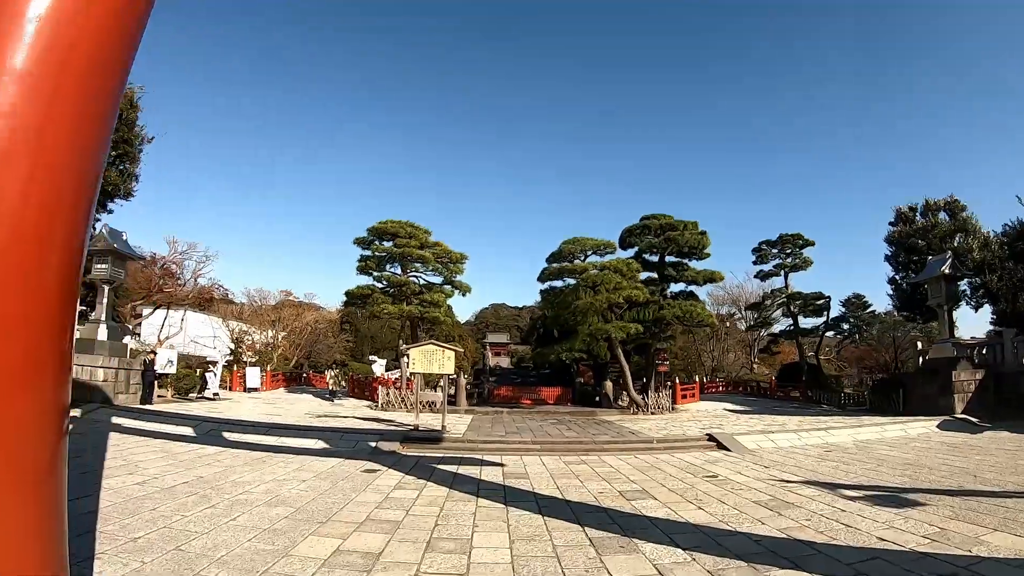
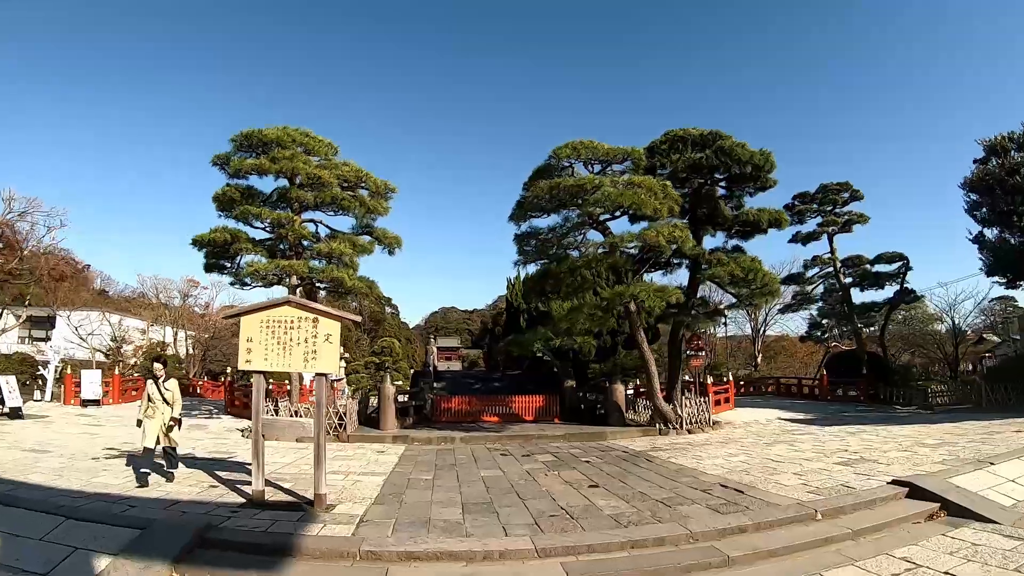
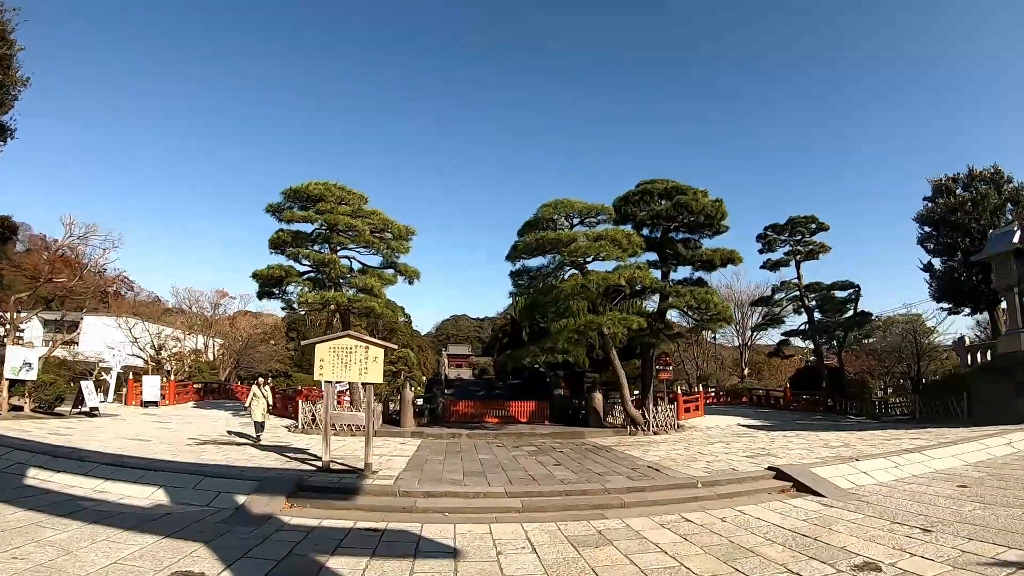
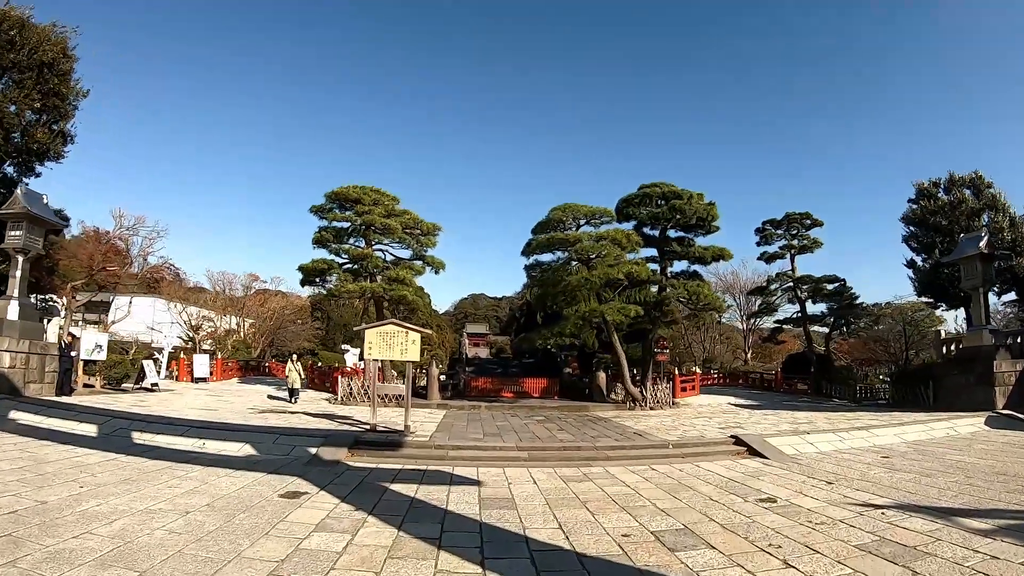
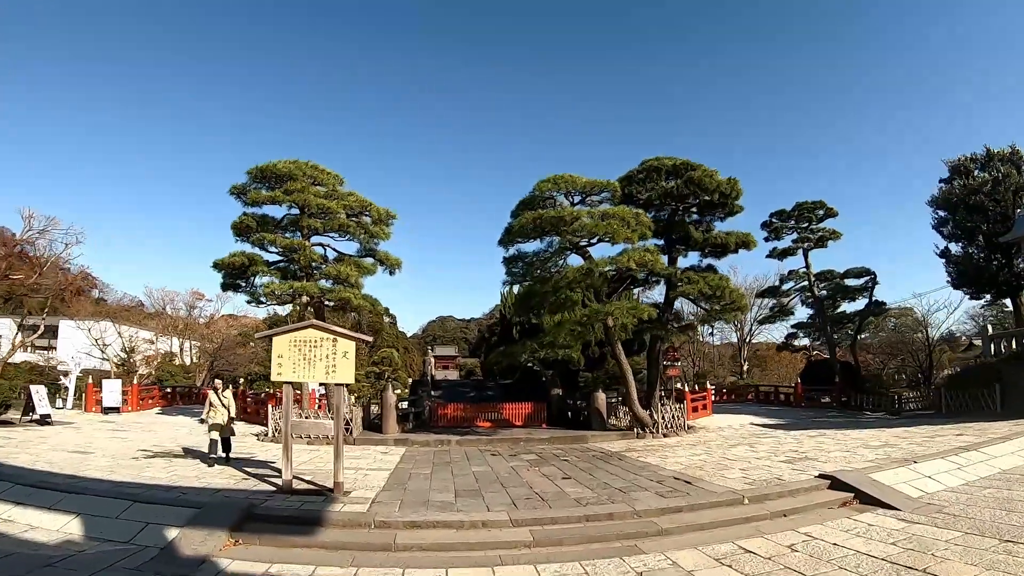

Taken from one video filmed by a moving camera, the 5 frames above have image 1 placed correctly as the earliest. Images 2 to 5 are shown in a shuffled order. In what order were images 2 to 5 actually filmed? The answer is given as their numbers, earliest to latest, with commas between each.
4, 3, 5, 2
